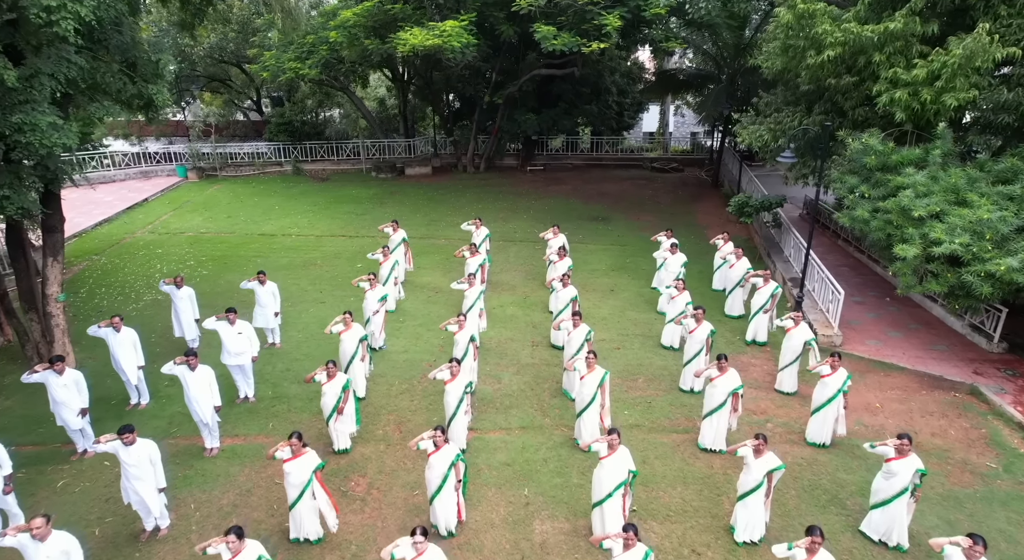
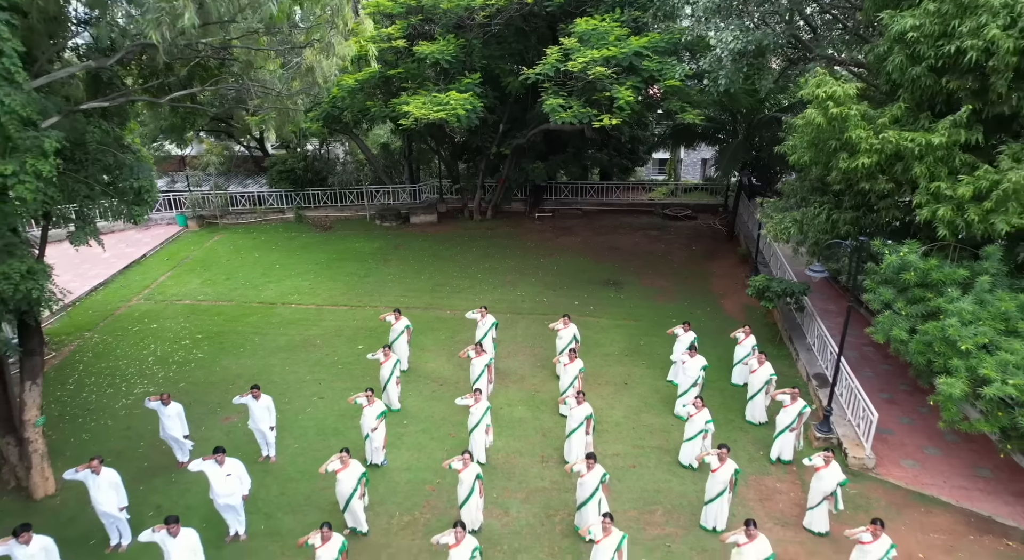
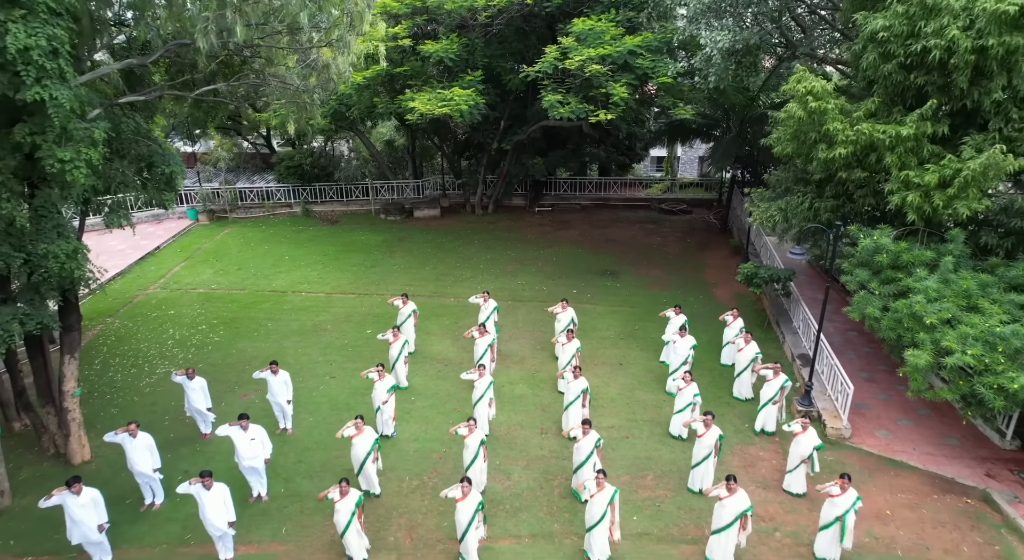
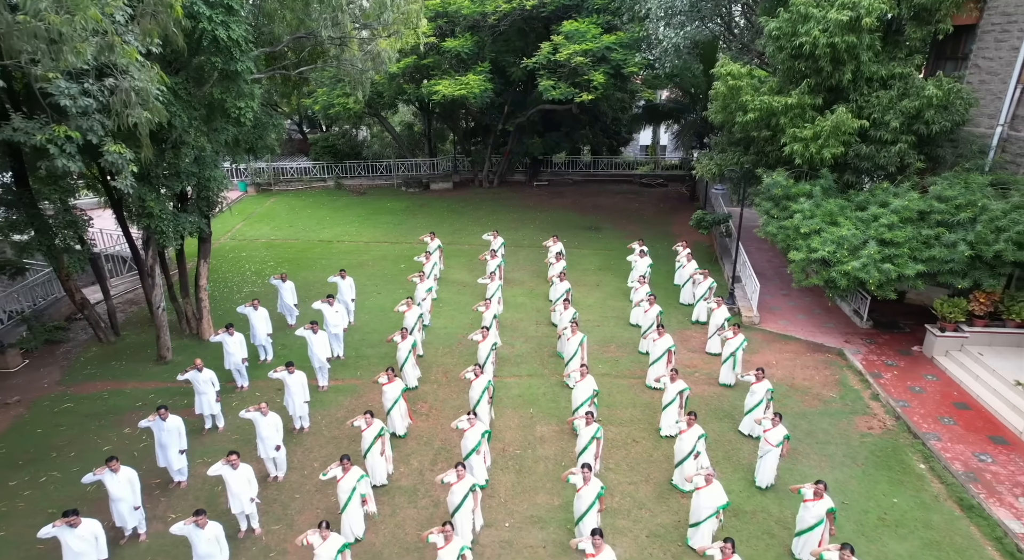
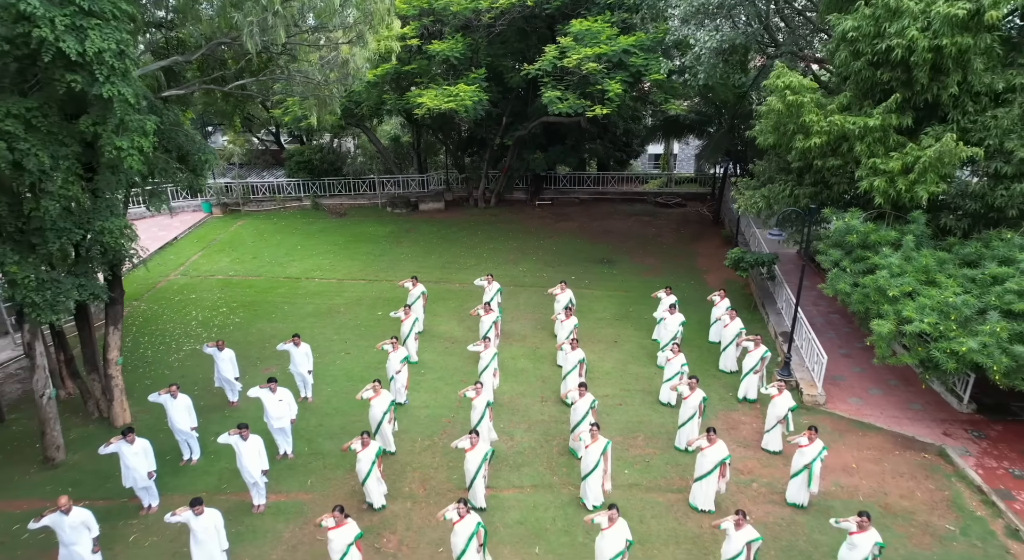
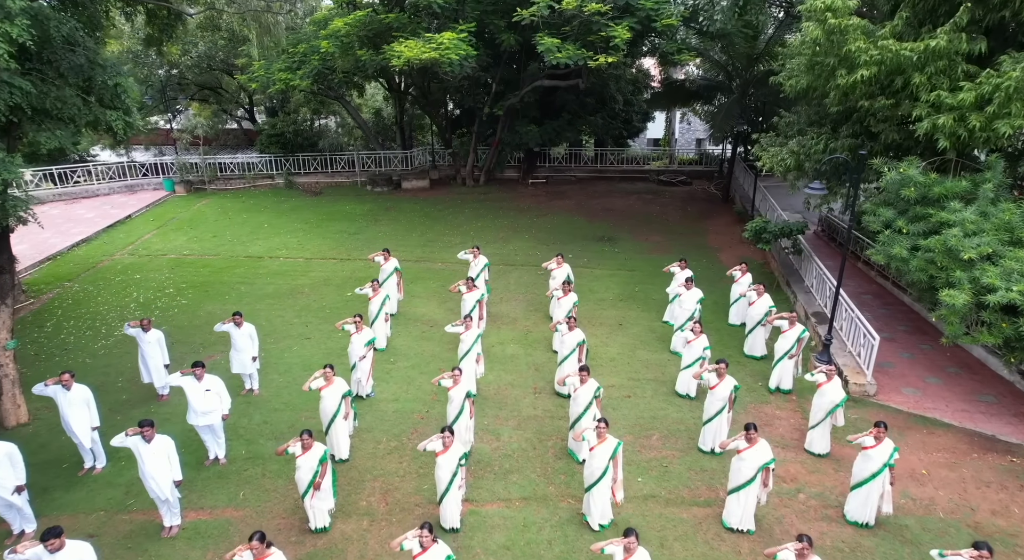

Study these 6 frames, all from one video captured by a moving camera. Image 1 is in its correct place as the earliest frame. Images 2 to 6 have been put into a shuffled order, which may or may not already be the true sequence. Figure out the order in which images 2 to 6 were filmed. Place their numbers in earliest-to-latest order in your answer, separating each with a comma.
6, 2, 3, 5, 4
